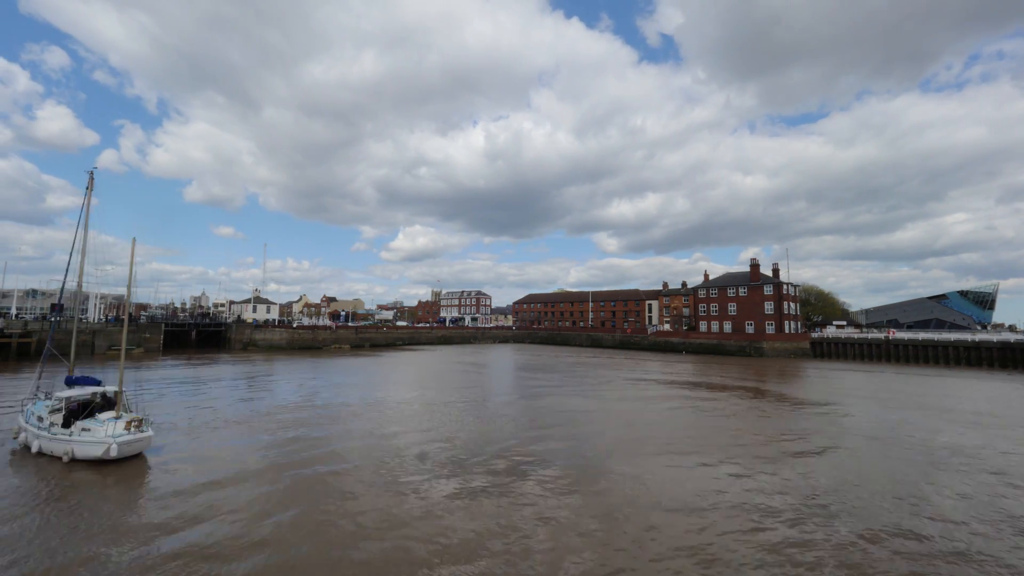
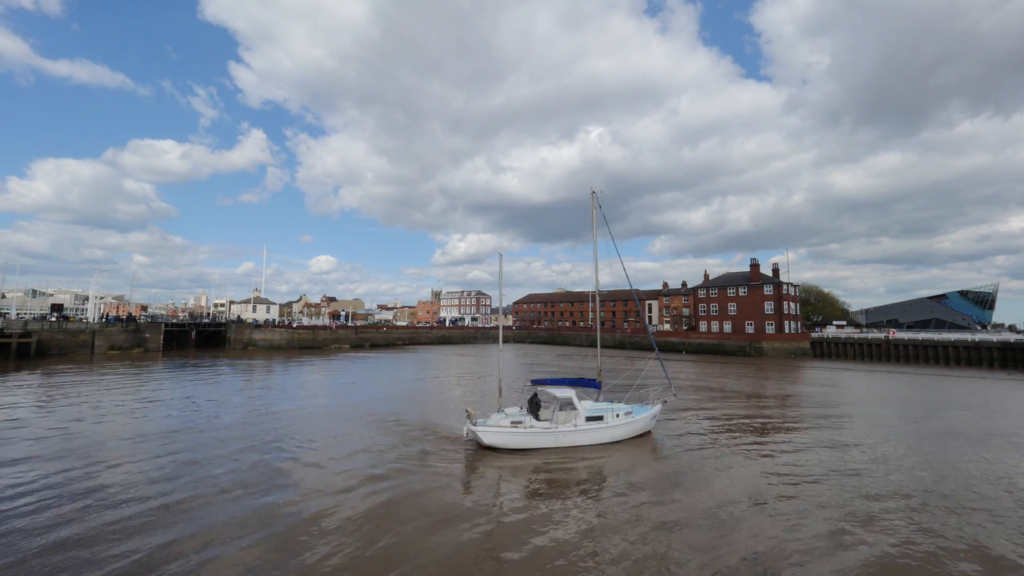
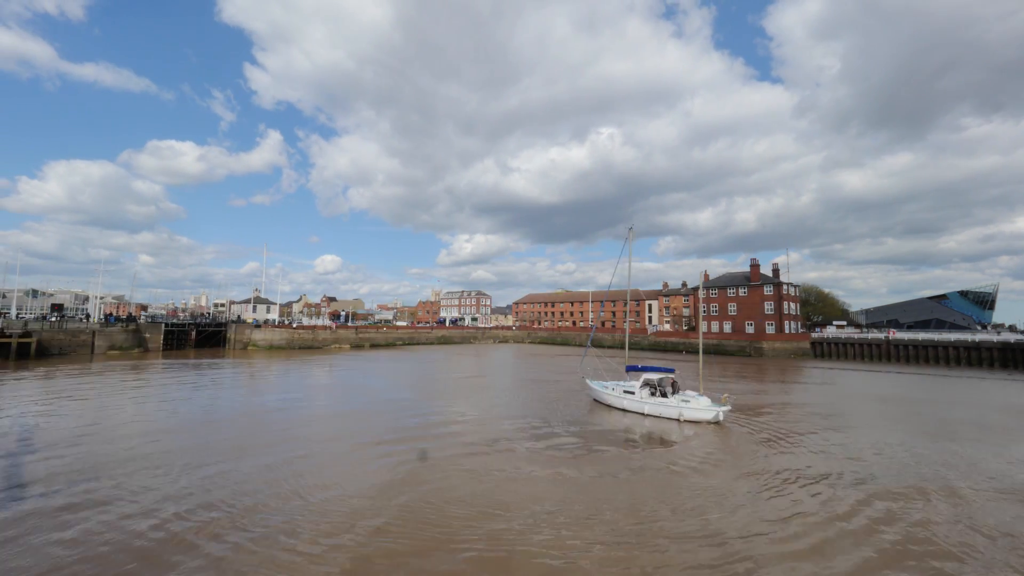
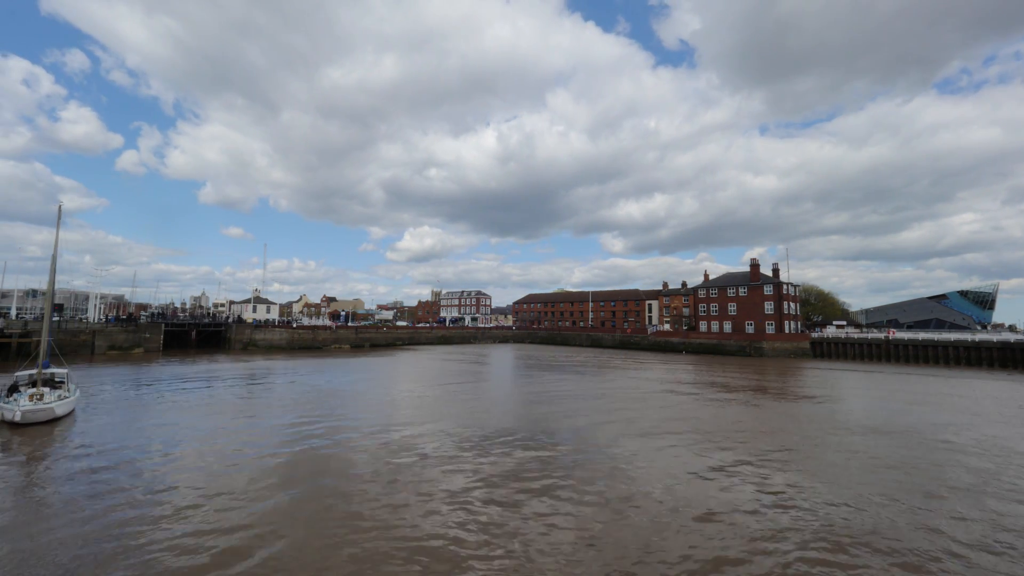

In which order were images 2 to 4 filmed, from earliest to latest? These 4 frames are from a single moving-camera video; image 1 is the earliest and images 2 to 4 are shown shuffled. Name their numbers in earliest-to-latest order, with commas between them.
4, 2, 3
